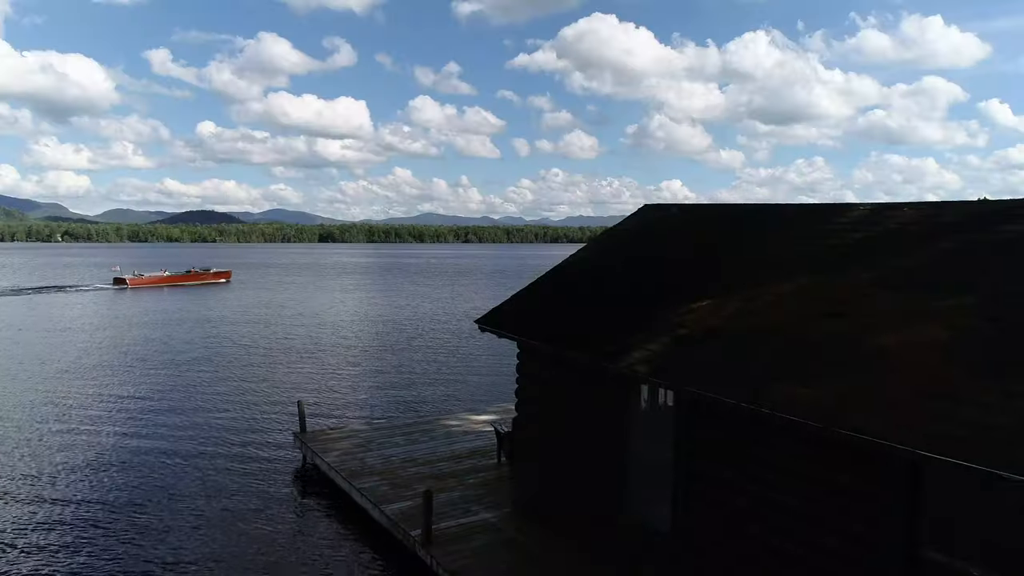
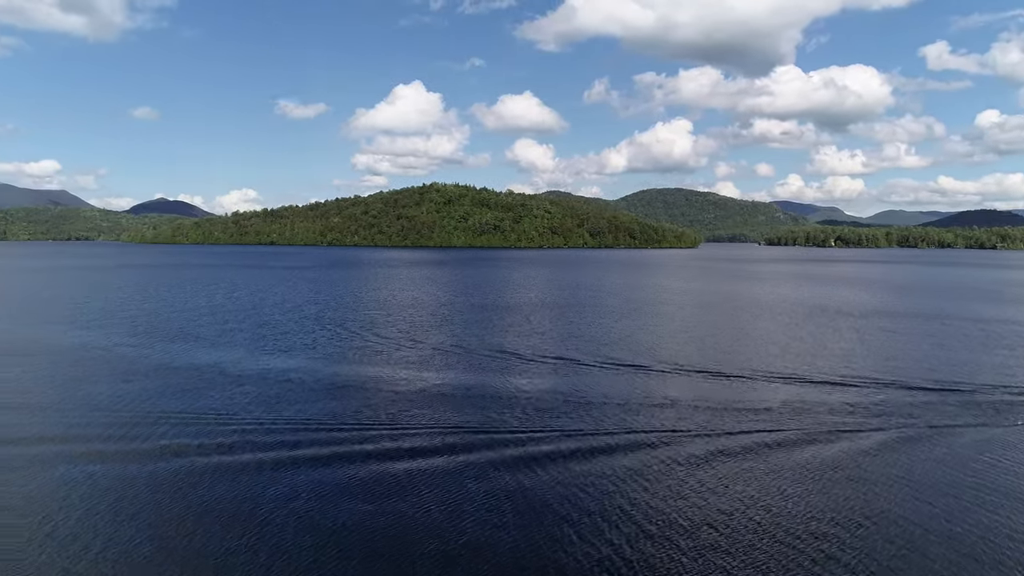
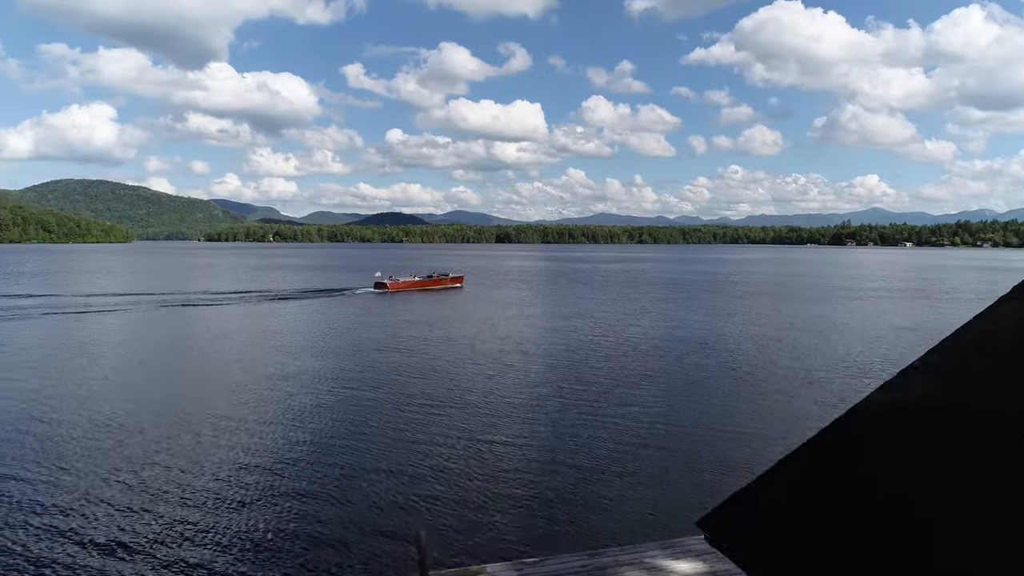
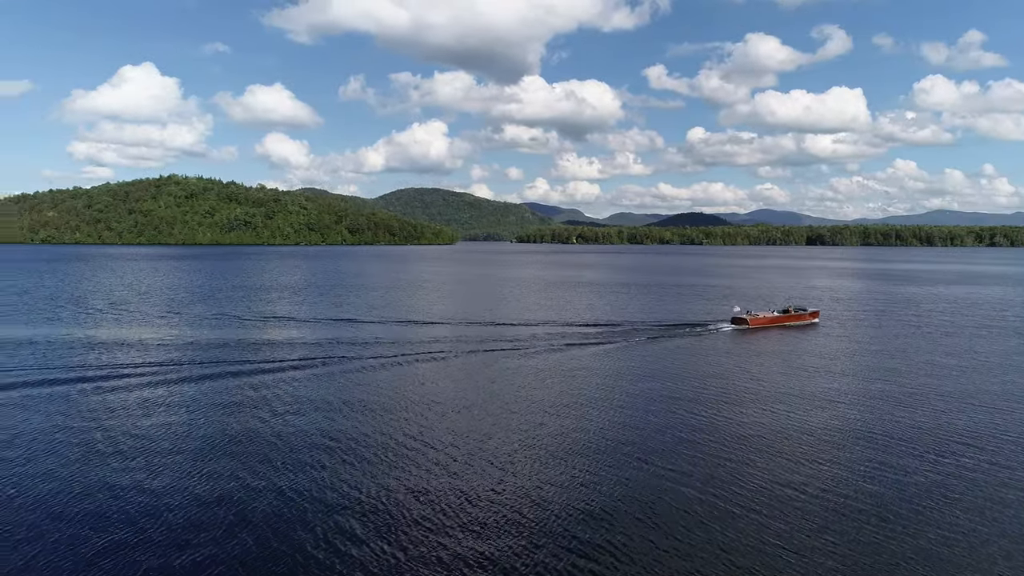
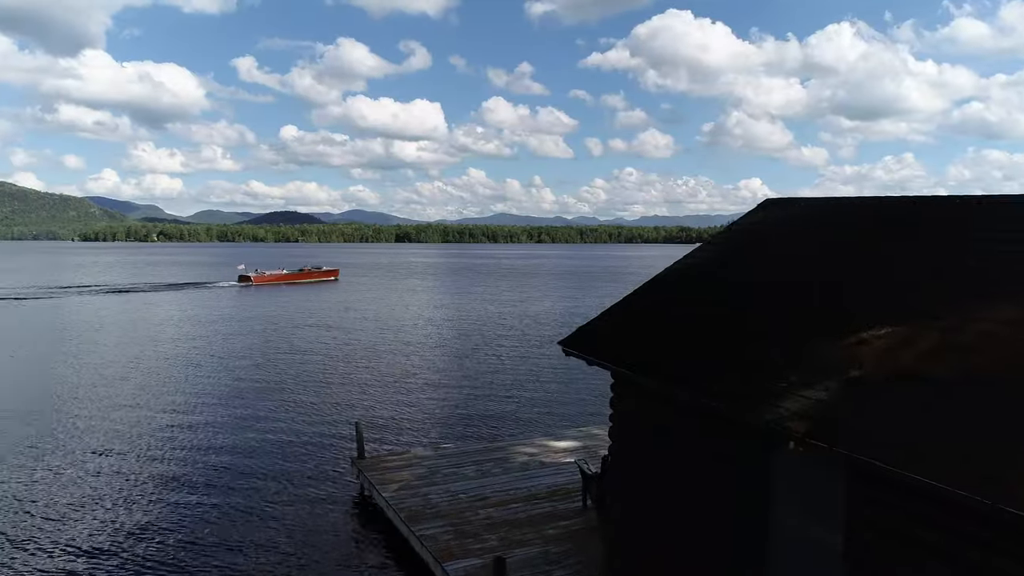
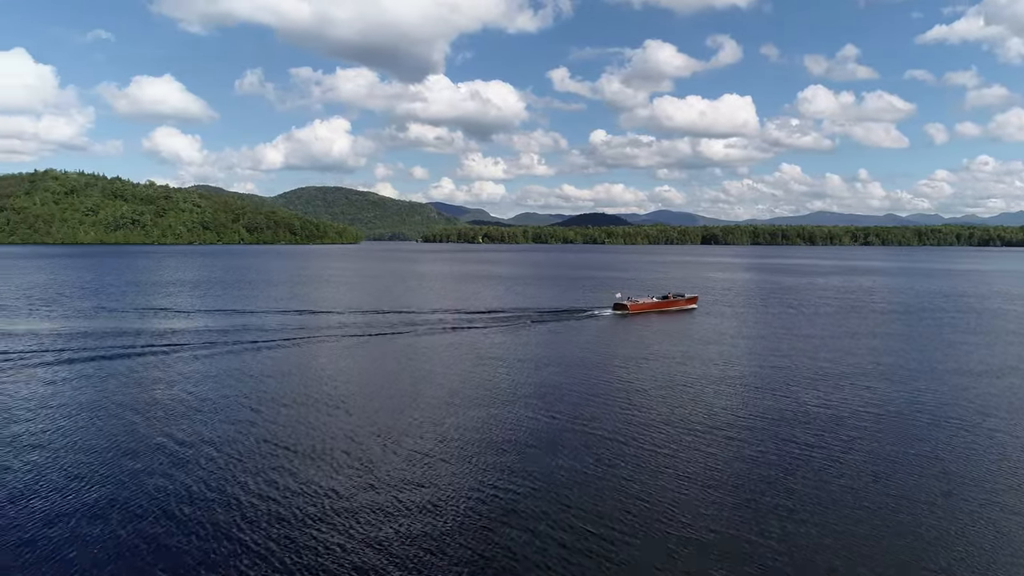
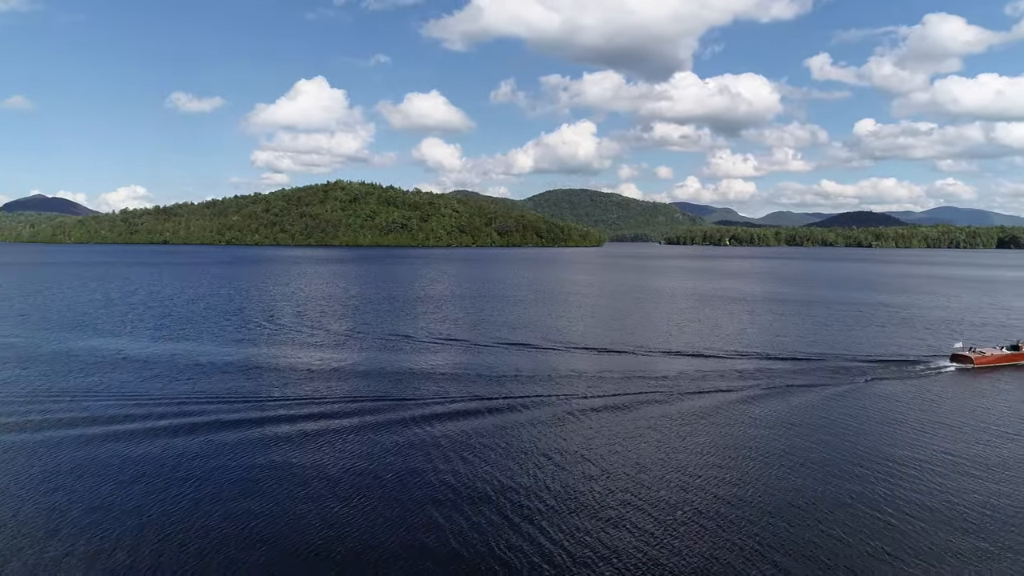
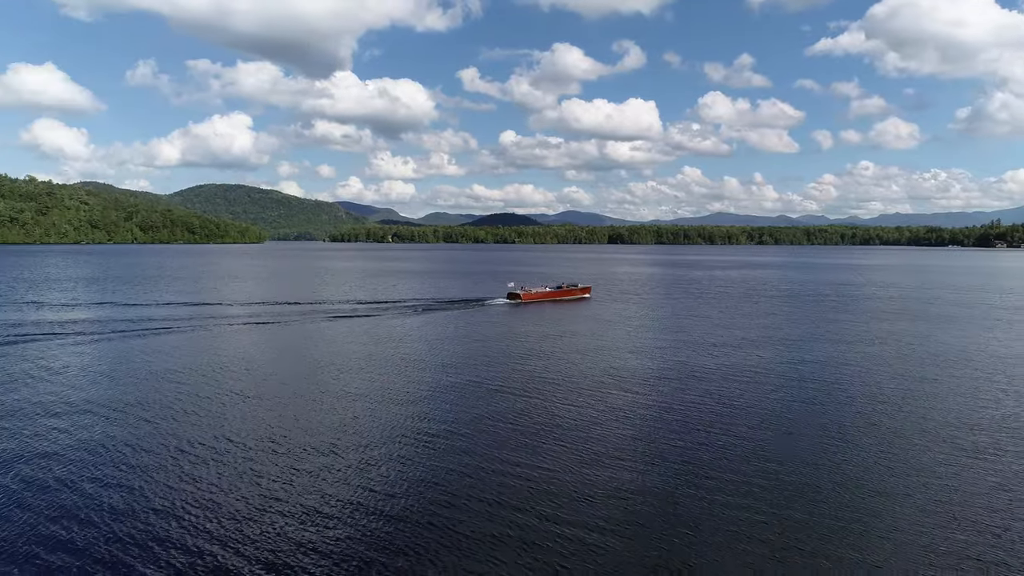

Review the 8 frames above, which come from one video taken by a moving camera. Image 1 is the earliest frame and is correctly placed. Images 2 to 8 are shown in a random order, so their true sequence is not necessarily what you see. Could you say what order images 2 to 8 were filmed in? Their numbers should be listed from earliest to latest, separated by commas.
5, 3, 8, 6, 4, 7, 2
